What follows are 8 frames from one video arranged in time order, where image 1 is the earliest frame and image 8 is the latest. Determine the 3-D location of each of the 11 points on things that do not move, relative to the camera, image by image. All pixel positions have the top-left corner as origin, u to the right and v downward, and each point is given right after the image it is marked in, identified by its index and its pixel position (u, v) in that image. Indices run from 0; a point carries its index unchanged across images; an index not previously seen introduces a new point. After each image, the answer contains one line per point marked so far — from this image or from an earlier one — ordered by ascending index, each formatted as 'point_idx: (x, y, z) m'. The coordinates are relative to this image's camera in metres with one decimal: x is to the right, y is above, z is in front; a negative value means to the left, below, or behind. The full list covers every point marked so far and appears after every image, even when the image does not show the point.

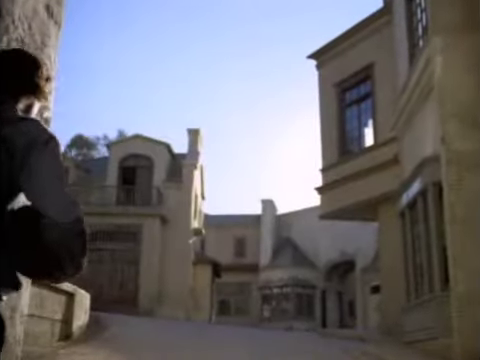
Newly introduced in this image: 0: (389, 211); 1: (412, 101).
0: (+3.5, -0.7, +15.2) m
1: (+3.1, +1.4, +11.8) m
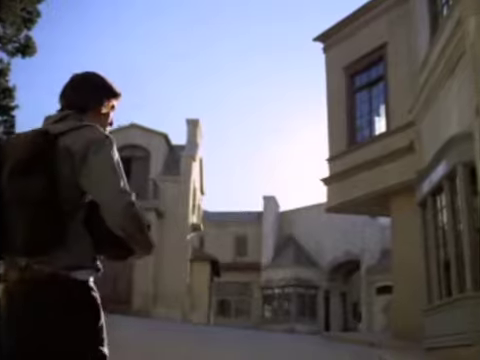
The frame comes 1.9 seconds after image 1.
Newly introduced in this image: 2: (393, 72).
0: (+3.5, -0.5, +14.0) m
1: (+3.2, +1.7, +10.5) m
2: (+3.4, +2.4, +14.7) m
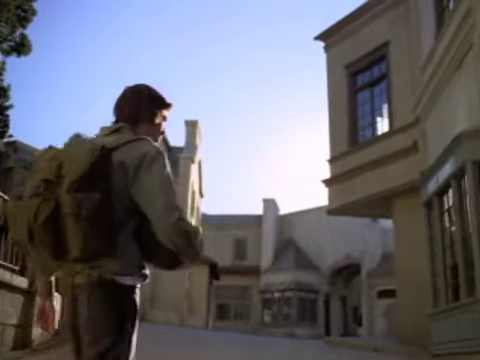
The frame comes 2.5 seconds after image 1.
0: (+3.5, -0.5, +13.6) m
1: (+3.1, +1.7, +10.2) m
2: (+3.4, +2.4, +14.3) m
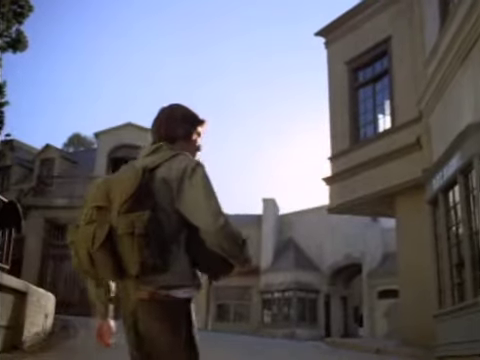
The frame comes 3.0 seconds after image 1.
0: (+3.5, -0.5, +13.3) m
1: (+3.1, +1.7, +9.9) m
2: (+3.4, +2.4, +14.1) m
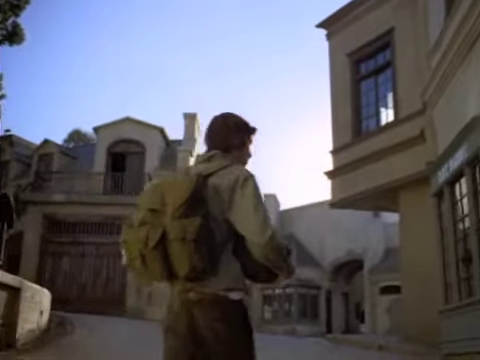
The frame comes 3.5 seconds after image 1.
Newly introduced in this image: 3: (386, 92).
0: (+3.5, -0.4, +13.1) m
1: (+3.1, +1.8, +9.7) m
2: (+3.4, +2.6, +13.8) m
3: (+3.2, +1.9, +14.3) m
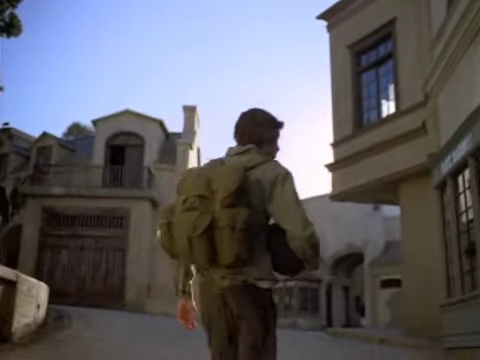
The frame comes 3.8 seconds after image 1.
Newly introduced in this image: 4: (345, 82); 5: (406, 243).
0: (+3.5, -0.2, +12.9) m
1: (+3.1, +1.9, +9.5) m
2: (+3.4, +2.7, +13.6) m
3: (+3.2, +2.1, +14.1) m
4: (+2.4, +2.3, +15.3) m
5: (+3.3, -1.3, +12.8) m
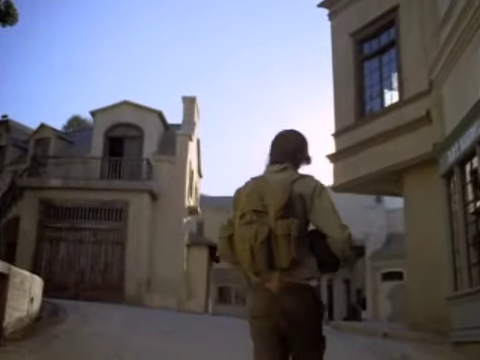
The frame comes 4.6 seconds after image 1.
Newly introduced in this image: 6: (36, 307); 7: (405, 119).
0: (+3.5, 0.0, +12.7) m
1: (+3.1, +2.1, +9.2) m
2: (+3.4, +2.9, +13.3) m
3: (+3.2, +2.3, +13.8) m
4: (+2.4, +2.5, +15.0) m
5: (+3.3, -1.1, +12.6) m
6: (-2.9, -1.8, +9.3) m
7: (+3.2, +1.2, +12.8) m
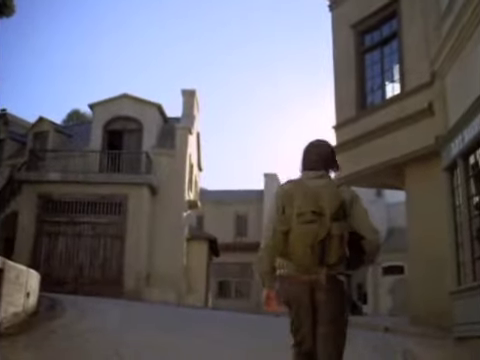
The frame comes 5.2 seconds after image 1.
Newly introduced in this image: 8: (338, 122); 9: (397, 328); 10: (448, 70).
0: (+3.5, +0.1, +12.5) m
1: (+3.1, +2.2, +9.1) m
2: (+3.4, +3.1, +13.2) m
3: (+3.2, +2.4, +13.6) m
4: (+2.4, +2.7, +14.8) m
5: (+3.3, -1.0, +12.4) m
6: (-2.9, -1.7, +9.2) m
7: (+3.2, +1.3, +12.6) m
8: (+2.2, +1.3, +14.7) m
9: (+2.5, -2.4, +10.5) m
10: (+3.3, +1.7, +10.2) m
